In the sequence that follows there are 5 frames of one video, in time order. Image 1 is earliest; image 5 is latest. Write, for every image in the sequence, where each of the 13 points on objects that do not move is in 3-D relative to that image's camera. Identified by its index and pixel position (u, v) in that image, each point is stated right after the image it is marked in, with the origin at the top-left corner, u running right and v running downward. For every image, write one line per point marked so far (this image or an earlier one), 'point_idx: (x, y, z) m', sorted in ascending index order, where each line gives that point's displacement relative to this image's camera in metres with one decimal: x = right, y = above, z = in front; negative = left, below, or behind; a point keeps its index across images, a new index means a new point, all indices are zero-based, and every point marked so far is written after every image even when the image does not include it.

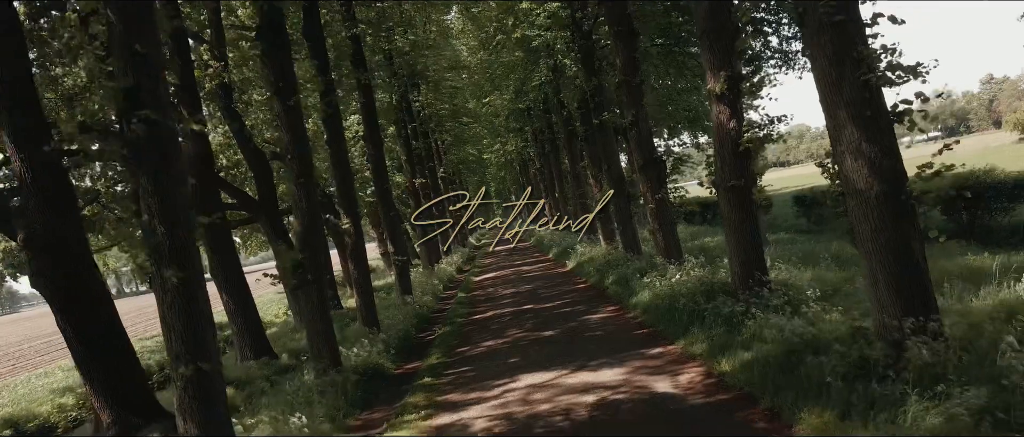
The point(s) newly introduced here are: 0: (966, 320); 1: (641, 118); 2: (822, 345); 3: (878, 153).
0: (+3.0, -0.7, +6.0) m
1: (+1.8, +1.4, +12.8) m
2: (+2.0, -0.8, +5.8) m
3: (+2.1, +0.4, +5.5) m
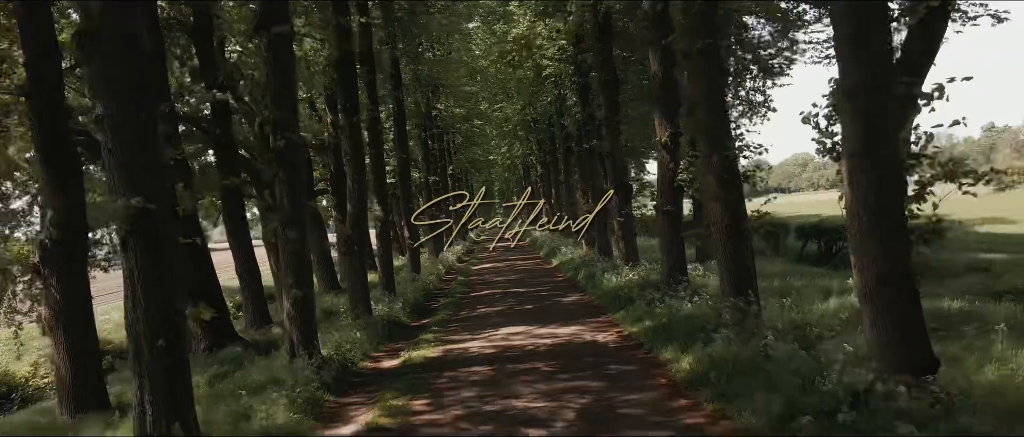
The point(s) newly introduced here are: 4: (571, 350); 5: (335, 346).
0: (+2.8, -1.0, +9.4) m
1: (+1.9, +1.2, +16.2) m
2: (+1.8, -1.0, +9.3) m
3: (+2.1, +0.2, +9.0) m
4: (+0.6, -1.3, +9.1) m
5: (-1.9, -1.4, +9.8) m
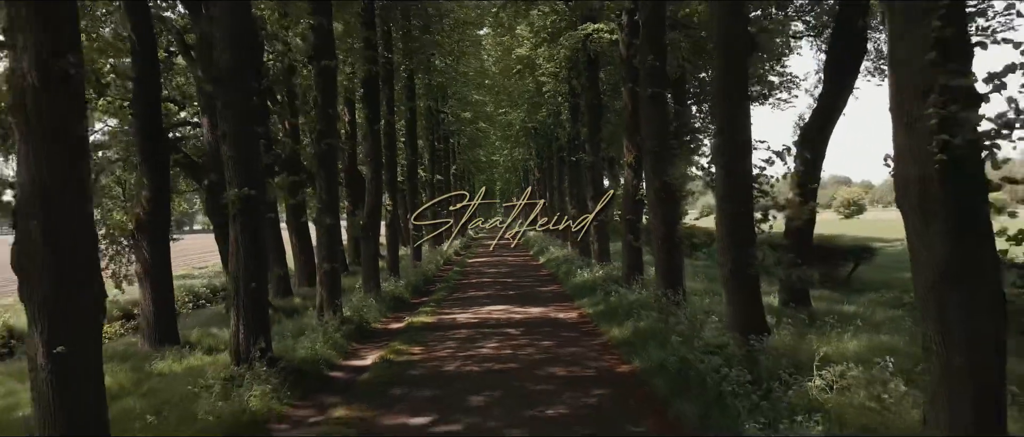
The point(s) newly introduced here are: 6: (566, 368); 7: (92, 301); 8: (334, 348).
0: (+2.6, -1.1, +12.1) m
1: (+1.7, +1.1, +18.8) m
2: (+1.6, -1.1, +11.9) m
3: (+1.9, +0.1, +11.6) m
4: (+0.3, -1.3, +11.7) m
5: (-2.1, -1.2, +12.4) m
6: (+0.5, -1.4, +8.3) m
7: (-2.1, -0.5, +4.6) m
8: (-1.9, -1.4, +9.8) m
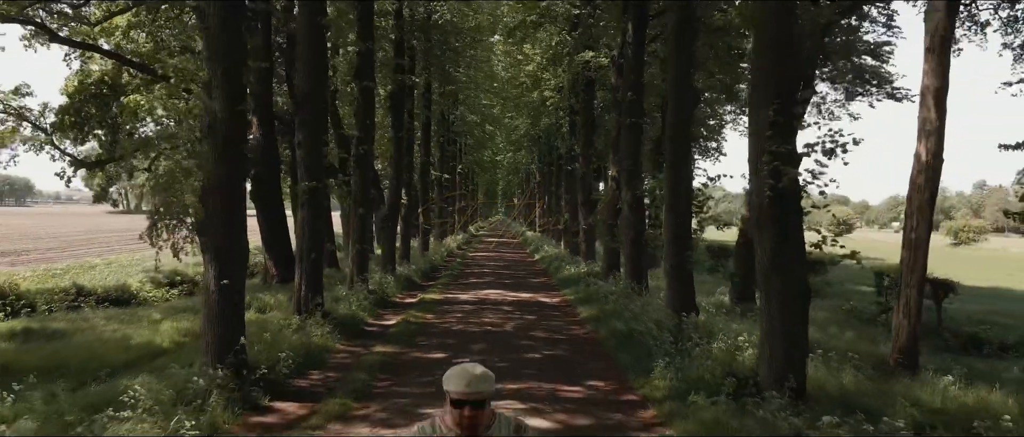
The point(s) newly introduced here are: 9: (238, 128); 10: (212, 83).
0: (+2.5, -1.2, +14.7) m
1: (+1.8, +1.0, +21.5) m
2: (+1.5, -1.1, +14.5) m
3: (+1.9, 0.0, +14.2) m
4: (+0.2, -1.3, +14.4) m
5: (-2.2, -1.1, +15.0) m
6: (+0.4, -1.4, +11.0) m
7: (-2.1, -0.3, +7.2) m
8: (-2.0, -1.3, +12.4) m
9: (-2.1, +0.7, +7.1) m
10: (-2.3, +1.0, +7.0) m
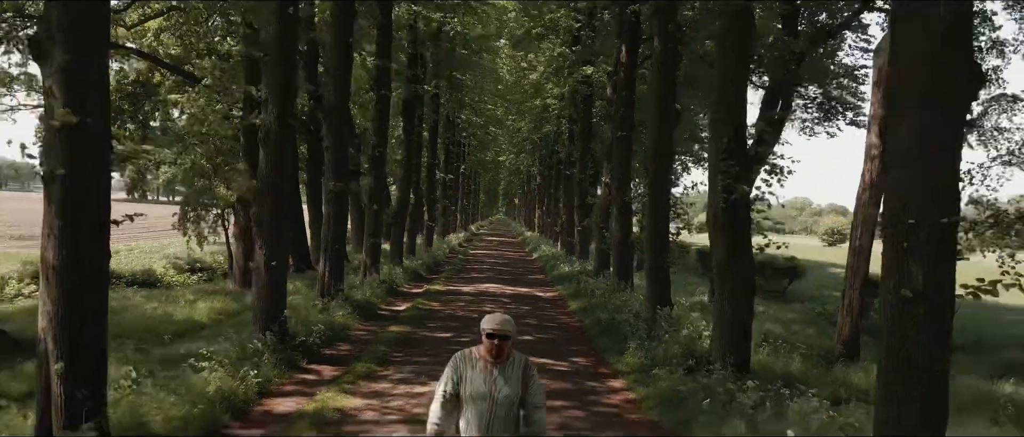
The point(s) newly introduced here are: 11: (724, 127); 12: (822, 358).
0: (+2.4, -1.3, +16.2) m
1: (+1.8, +1.0, +23.0) m
2: (+1.5, -1.2, +16.0) m
3: (+1.9, -0.1, +15.7) m
4: (+0.2, -1.3, +15.9) m
5: (-2.2, -1.0, +16.5) m
6: (+0.4, -1.4, +12.5) m
7: (-2.2, -0.3, +8.7) m
8: (-2.0, -1.2, +13.9) m
9: (-2.1, +0.8, +8.5) m
10: (-2.3, +1.1, +8.5) m
11: (+1.9, +0.8, +8.3) m
12: (+3.6, -1.6, +10.6) m
